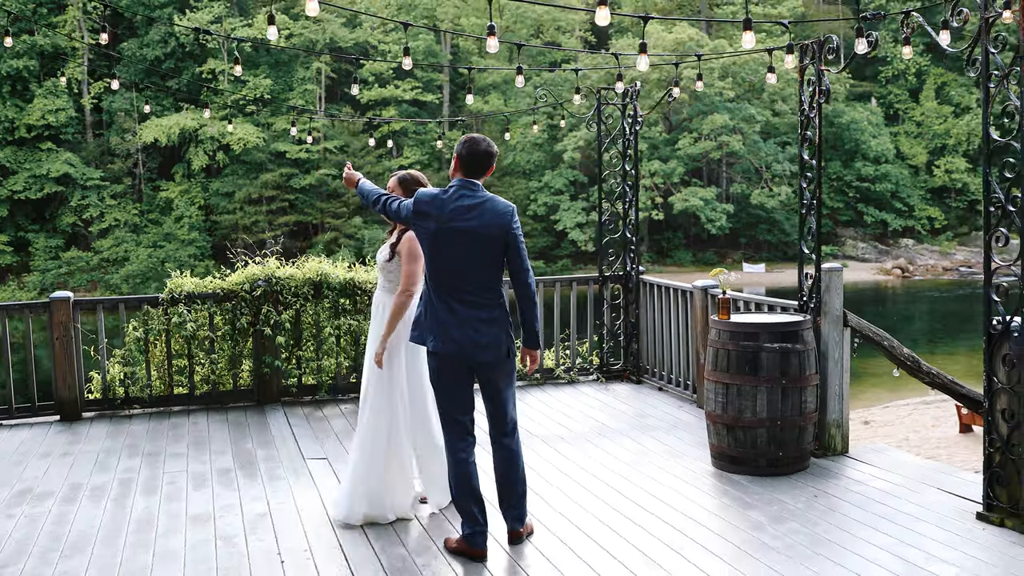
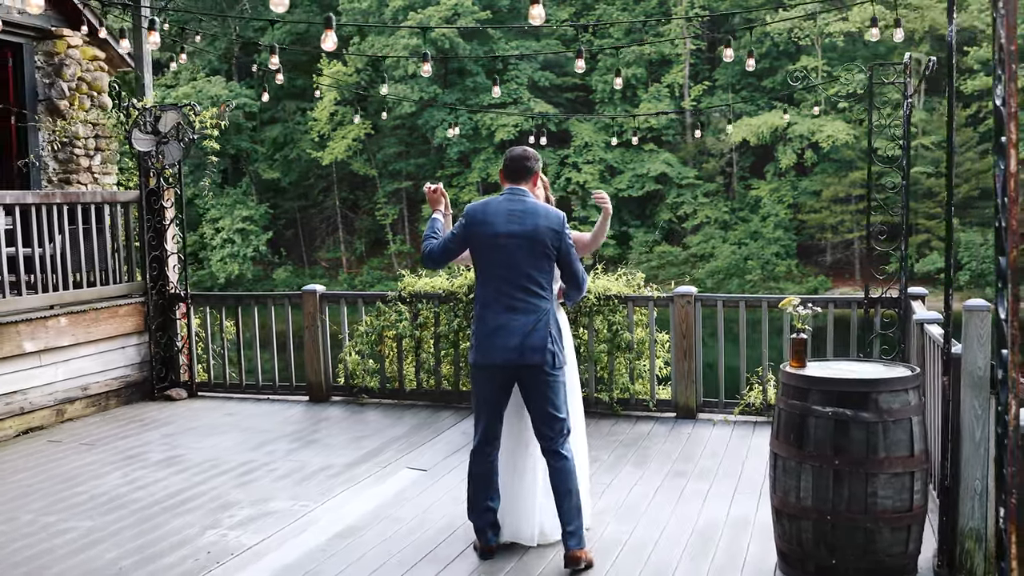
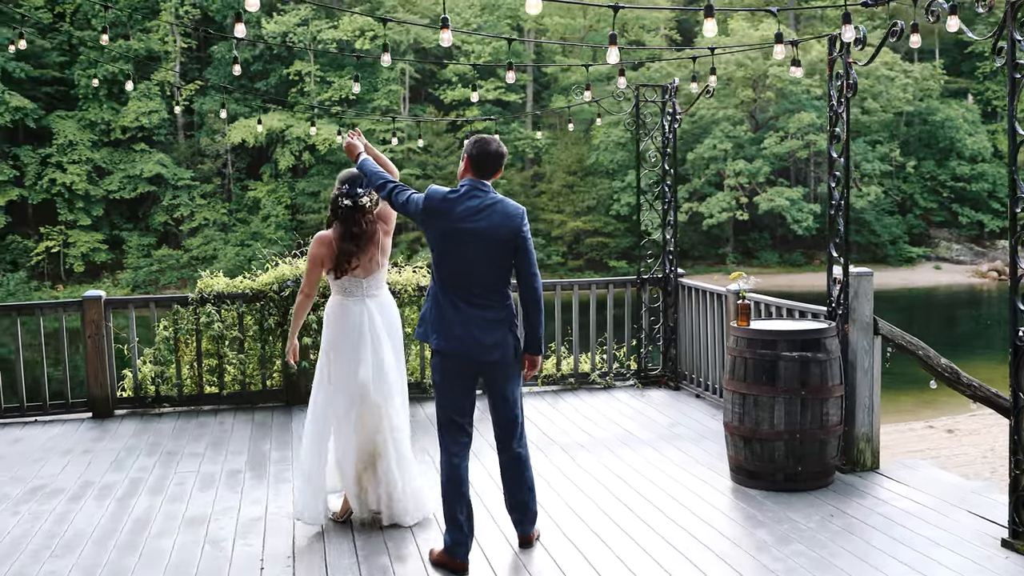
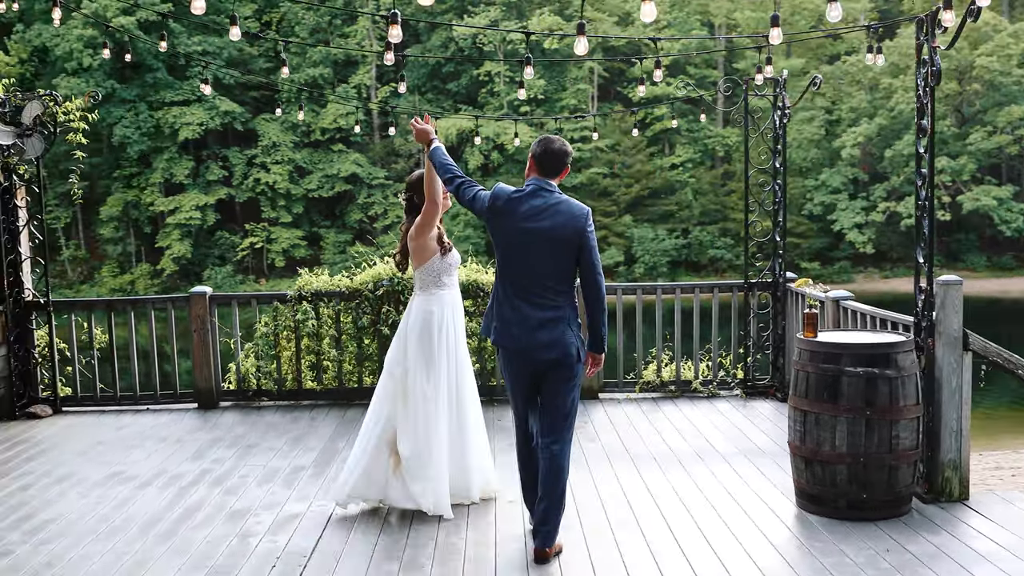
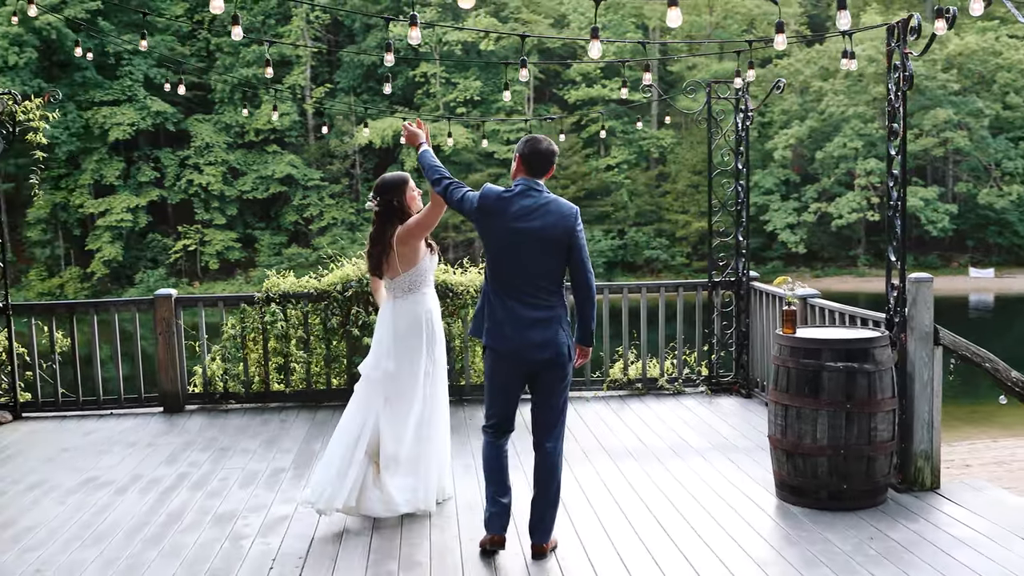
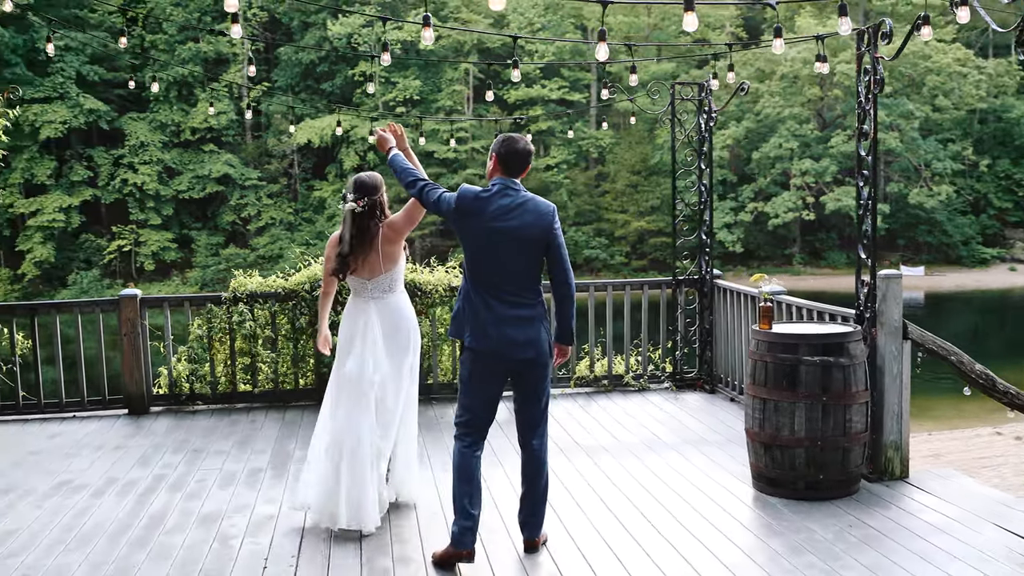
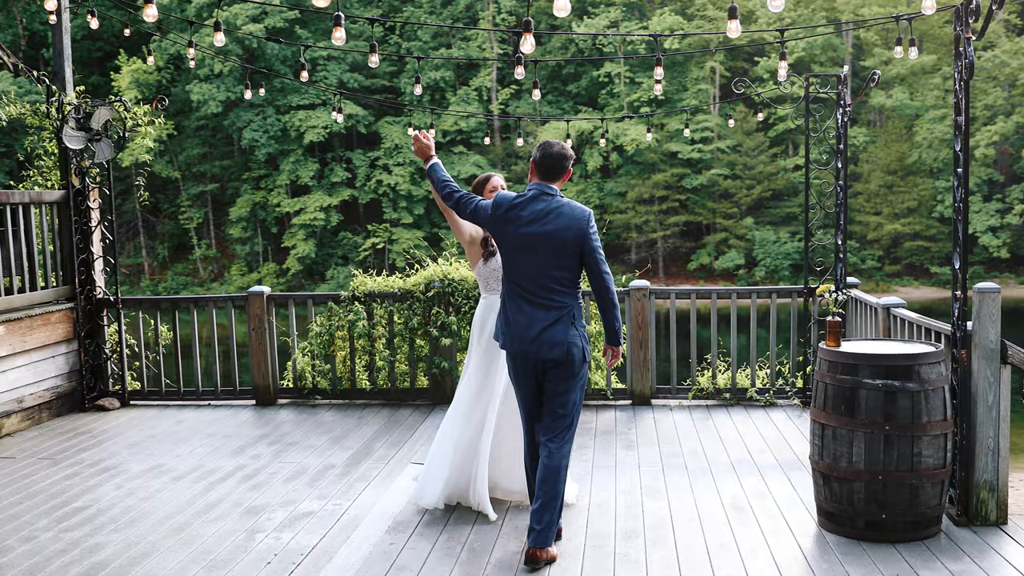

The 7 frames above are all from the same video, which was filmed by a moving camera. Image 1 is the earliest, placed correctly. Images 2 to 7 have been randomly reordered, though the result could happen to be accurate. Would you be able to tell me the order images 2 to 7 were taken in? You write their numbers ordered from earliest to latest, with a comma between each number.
3, 6, 5, 4, 7, 2
